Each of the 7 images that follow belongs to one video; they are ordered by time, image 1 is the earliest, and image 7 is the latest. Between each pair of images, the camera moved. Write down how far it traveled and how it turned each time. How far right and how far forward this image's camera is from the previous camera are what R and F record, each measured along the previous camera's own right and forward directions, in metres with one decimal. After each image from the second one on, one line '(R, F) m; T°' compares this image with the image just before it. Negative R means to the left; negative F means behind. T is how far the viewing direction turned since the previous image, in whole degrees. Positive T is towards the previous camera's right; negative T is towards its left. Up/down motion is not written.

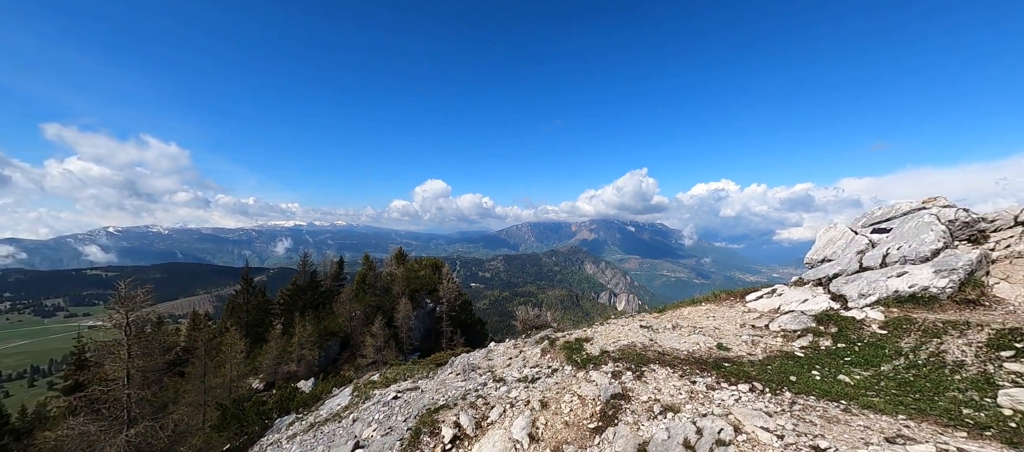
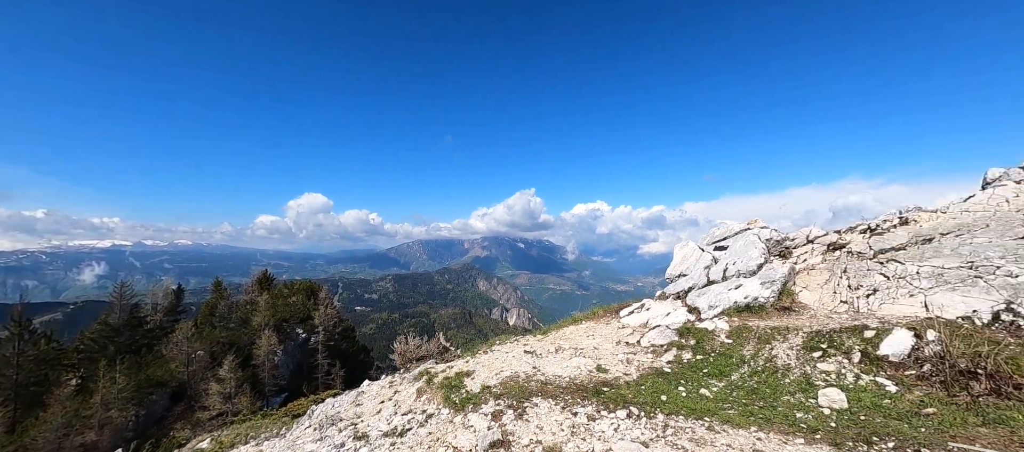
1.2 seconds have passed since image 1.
(+0.5, +0.9) m; +17°
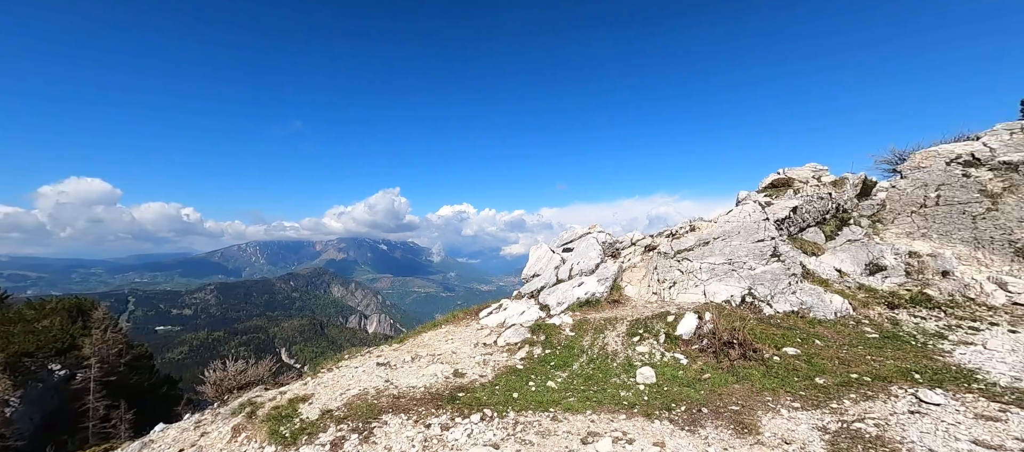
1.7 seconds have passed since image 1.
(+0.2, +0.2) m; +21°
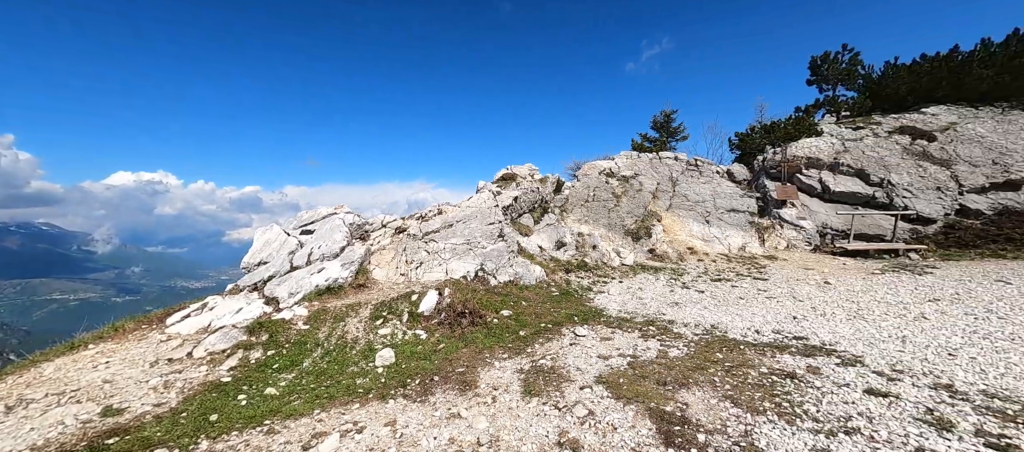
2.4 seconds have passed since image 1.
(+0.4, +0.1) m; +36°
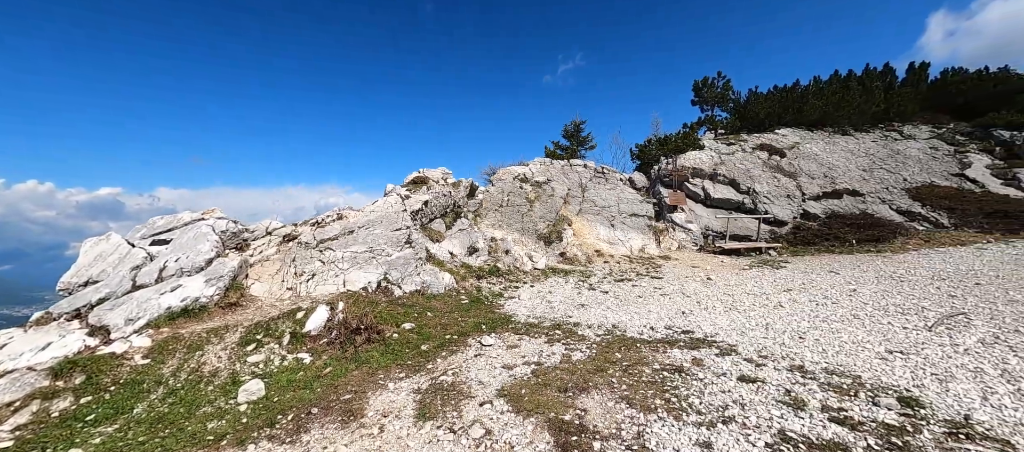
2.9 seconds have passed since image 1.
(+0.6, +0.5) m; +12°
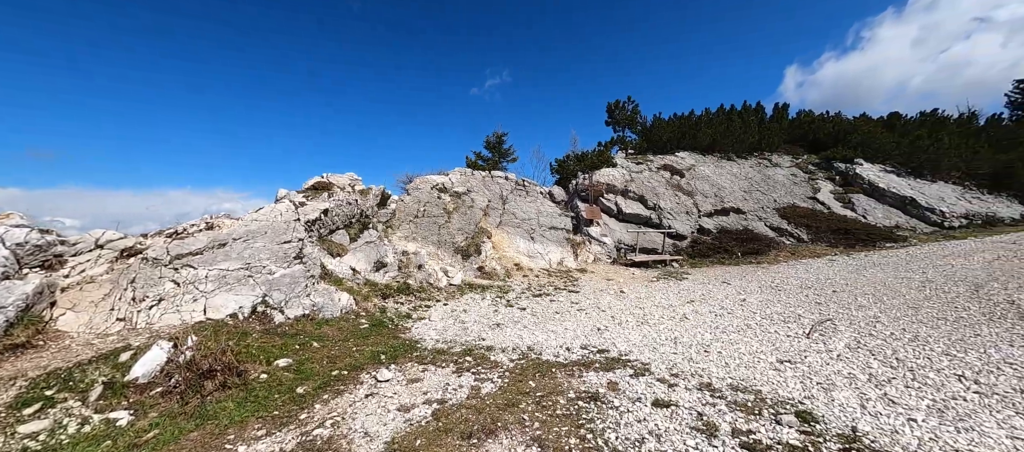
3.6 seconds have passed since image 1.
(+0.5, +1.1) m; +12°
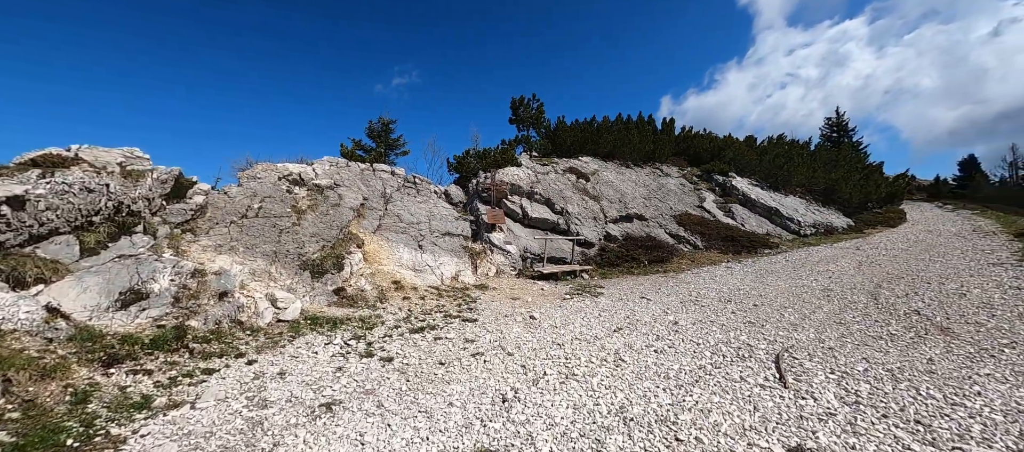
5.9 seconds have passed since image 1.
(+1.2, +5.7) m; +15°
